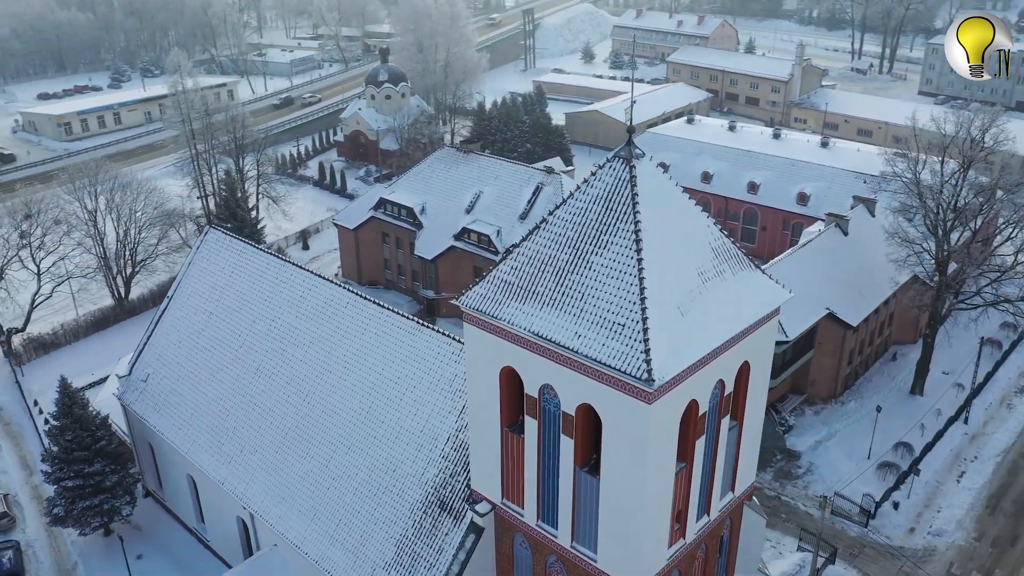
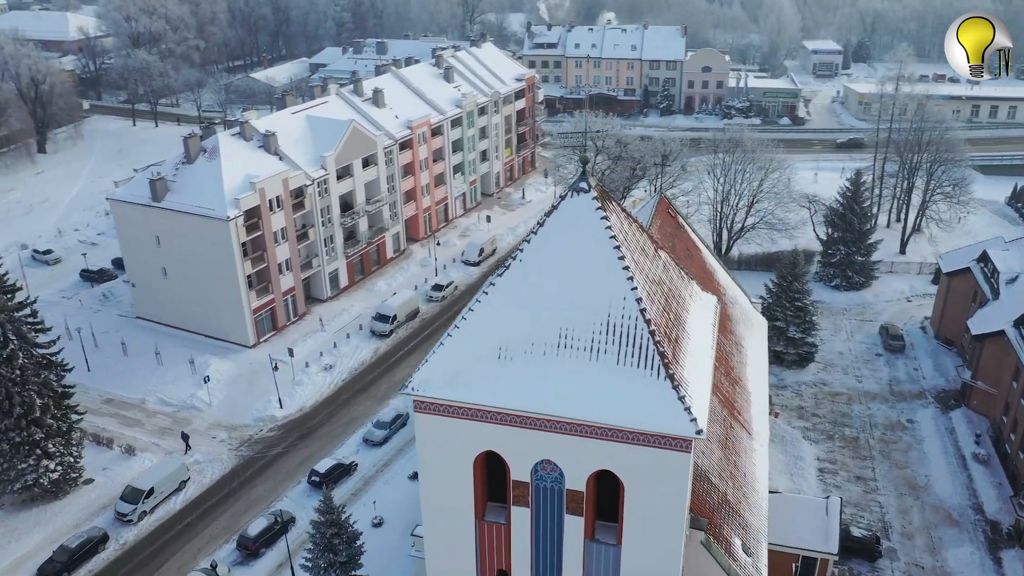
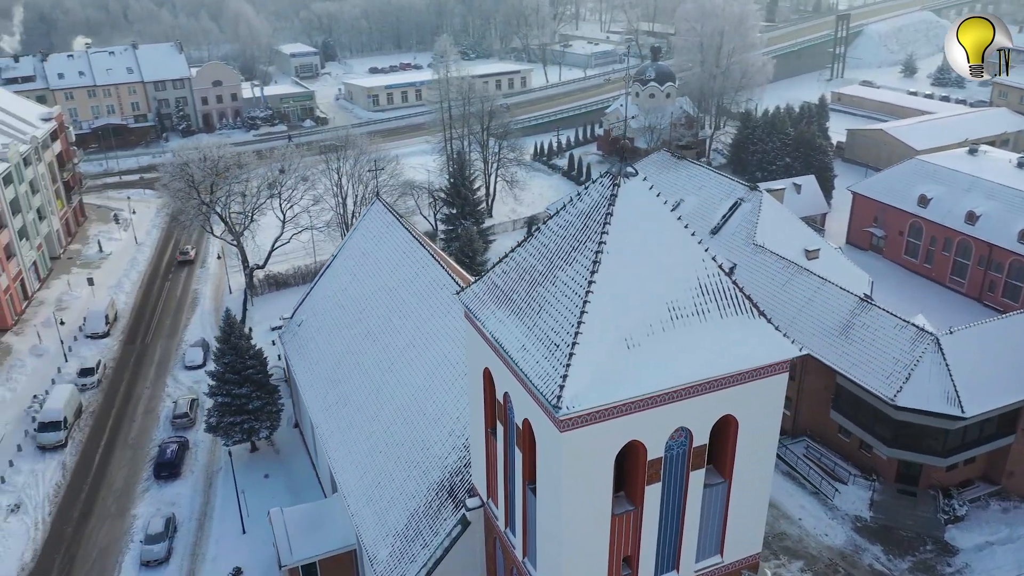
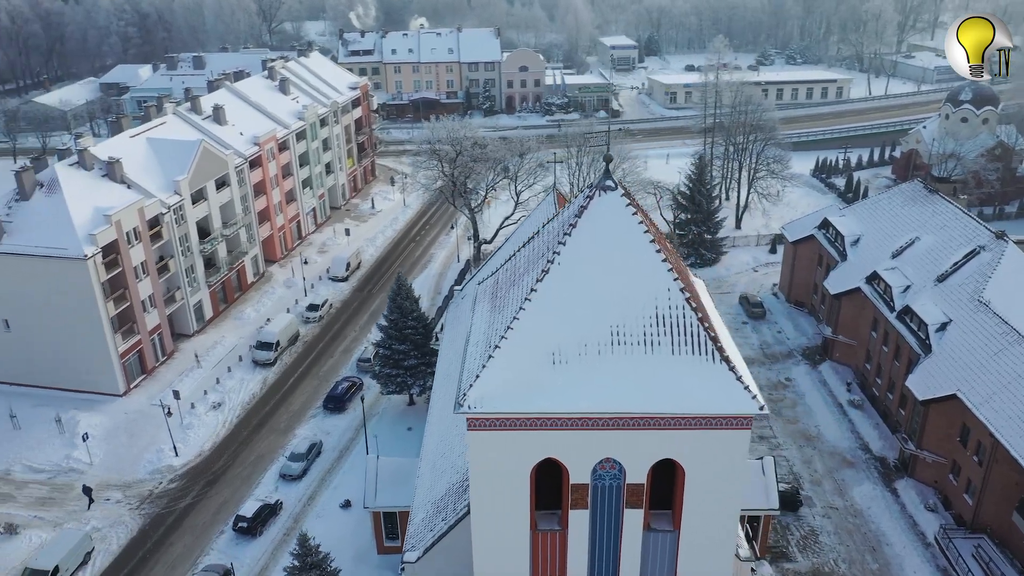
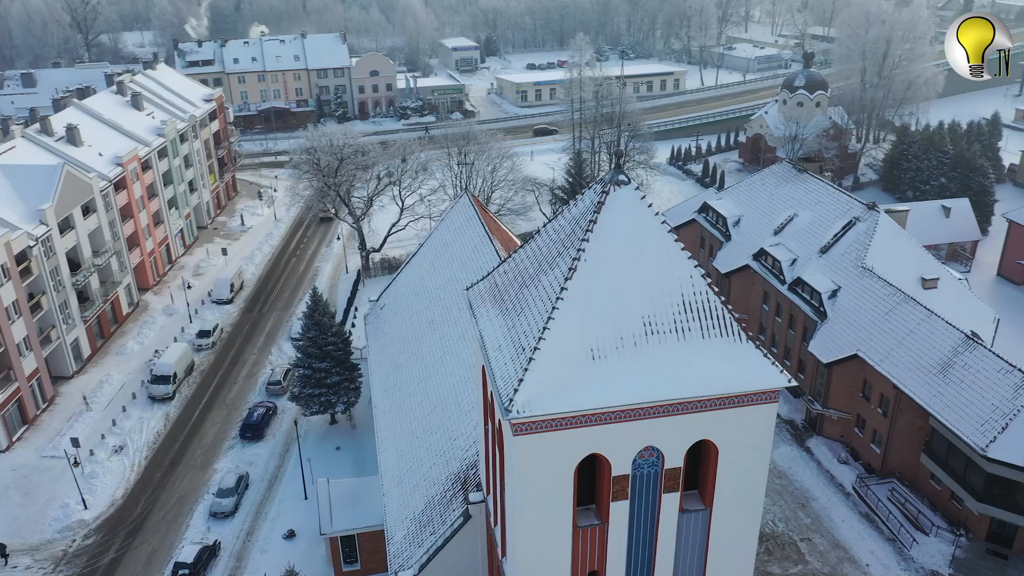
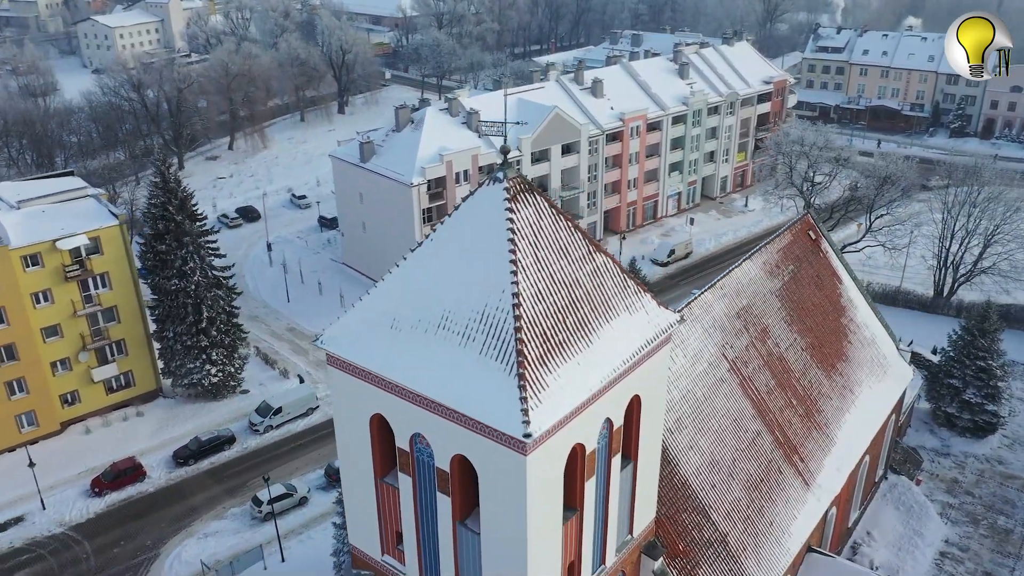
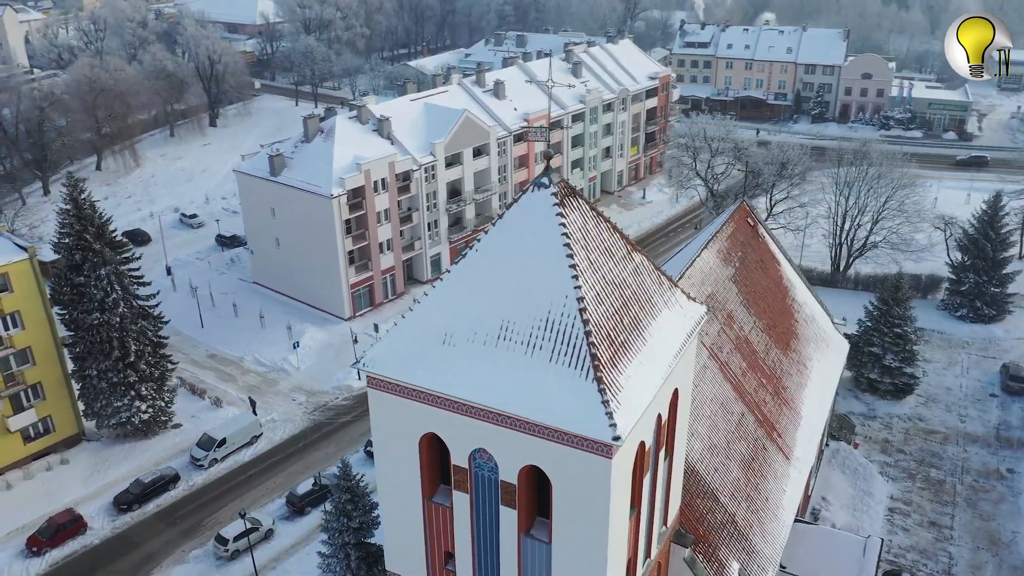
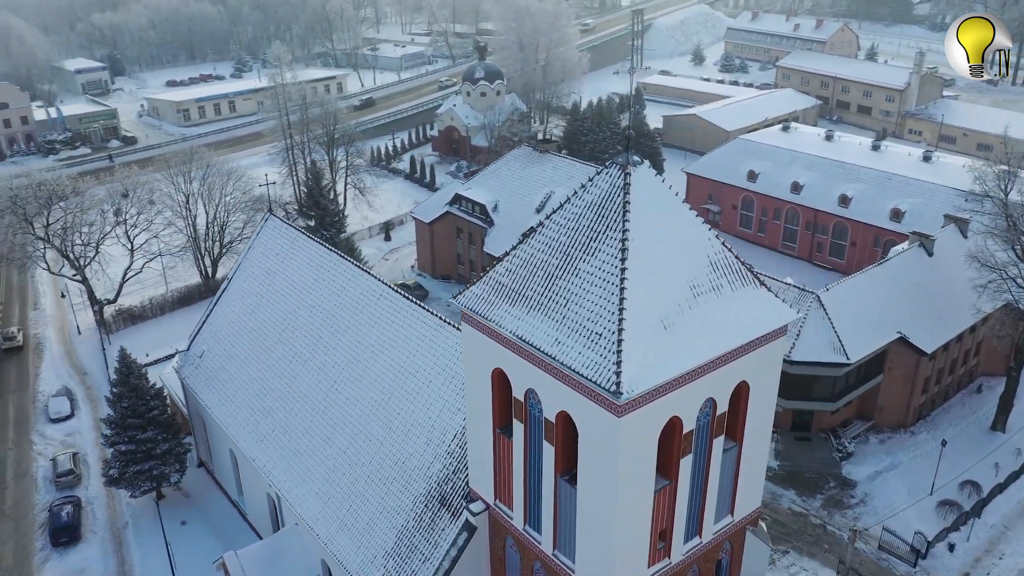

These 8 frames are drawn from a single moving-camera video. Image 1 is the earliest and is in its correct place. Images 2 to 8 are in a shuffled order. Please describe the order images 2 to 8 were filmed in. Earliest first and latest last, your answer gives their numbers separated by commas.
8, 3, 5, 4, 2, 7, 6
